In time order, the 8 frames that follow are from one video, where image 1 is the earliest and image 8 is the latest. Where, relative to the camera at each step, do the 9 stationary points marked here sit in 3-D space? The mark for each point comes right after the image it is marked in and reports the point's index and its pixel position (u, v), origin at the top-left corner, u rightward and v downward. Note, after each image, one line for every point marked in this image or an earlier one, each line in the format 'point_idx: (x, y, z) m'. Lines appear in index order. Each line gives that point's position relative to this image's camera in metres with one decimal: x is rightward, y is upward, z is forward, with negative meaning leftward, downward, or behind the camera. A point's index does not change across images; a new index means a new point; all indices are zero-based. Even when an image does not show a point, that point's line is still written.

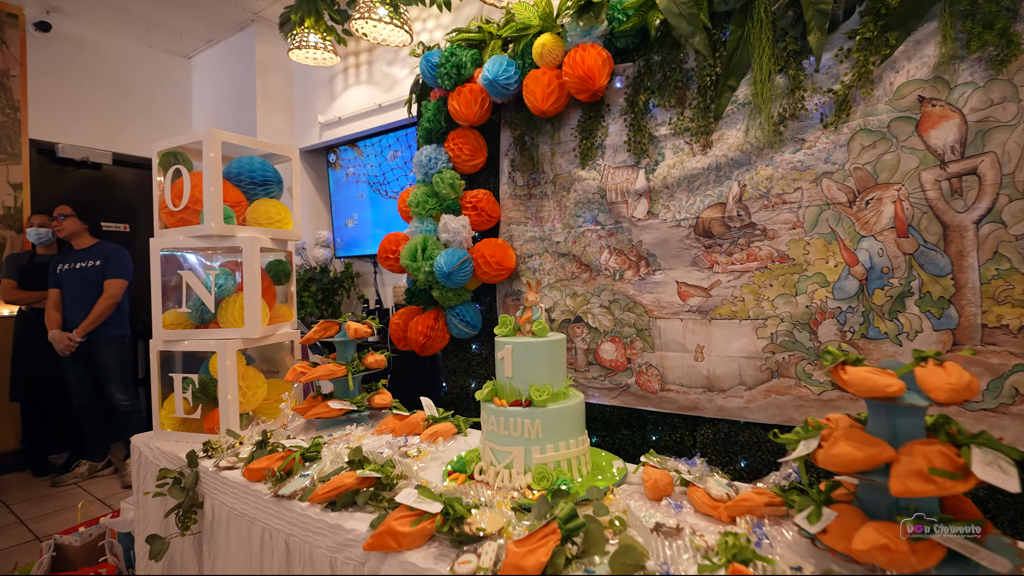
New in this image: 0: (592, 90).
0: (+0.3, +0.9, +2.3) m
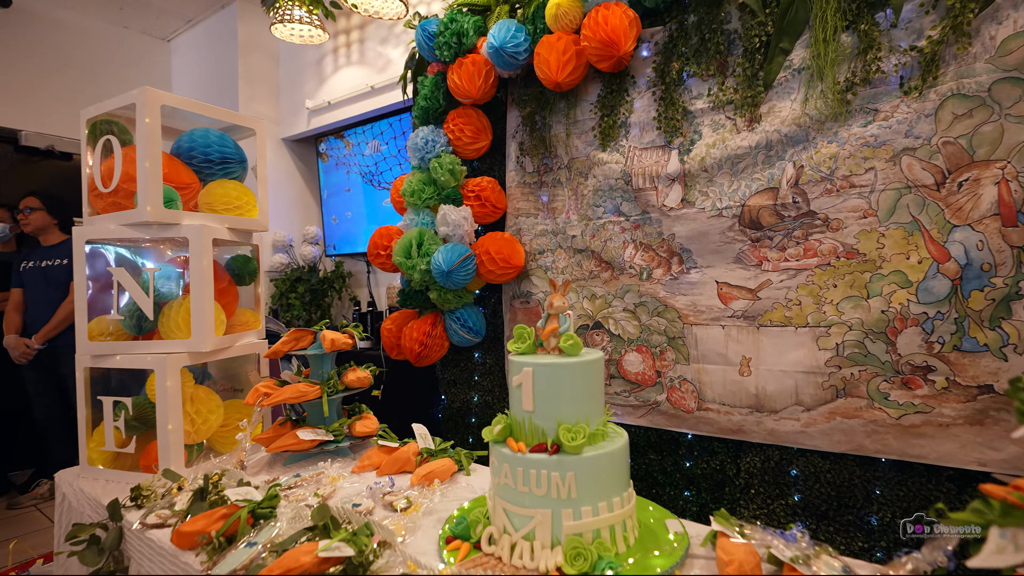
0: (+0.4, +0.9, +2.0) m
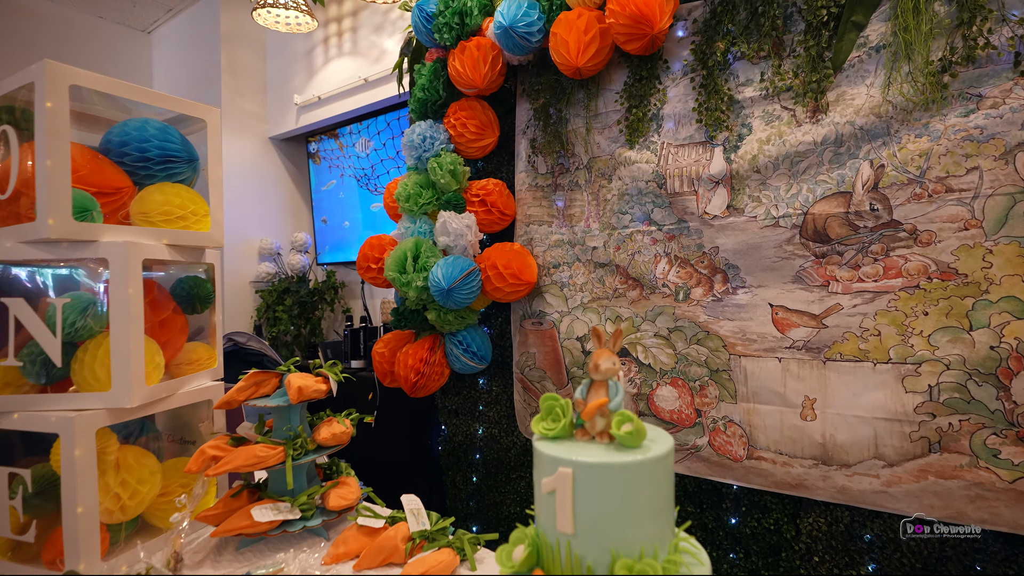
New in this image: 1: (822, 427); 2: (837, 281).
0: (+0.4, +0.8, +1.6) m
1: (+0.9, -0.4, +1.5) m
2: (+0.9, 0.0, +1.5) m
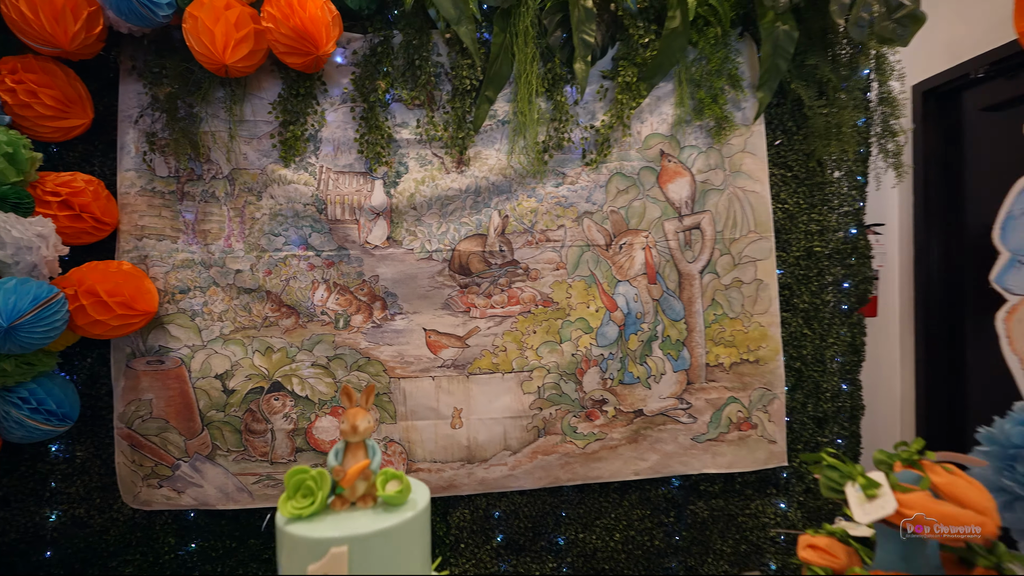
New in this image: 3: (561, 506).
0: (-0.6, +0.7, +1.6) m
1: (-0.1, -0.5, +1.7) m
2: (-0.1, -0.1, +1.8) m
3: (+0.2, -0.8, +1.9) m
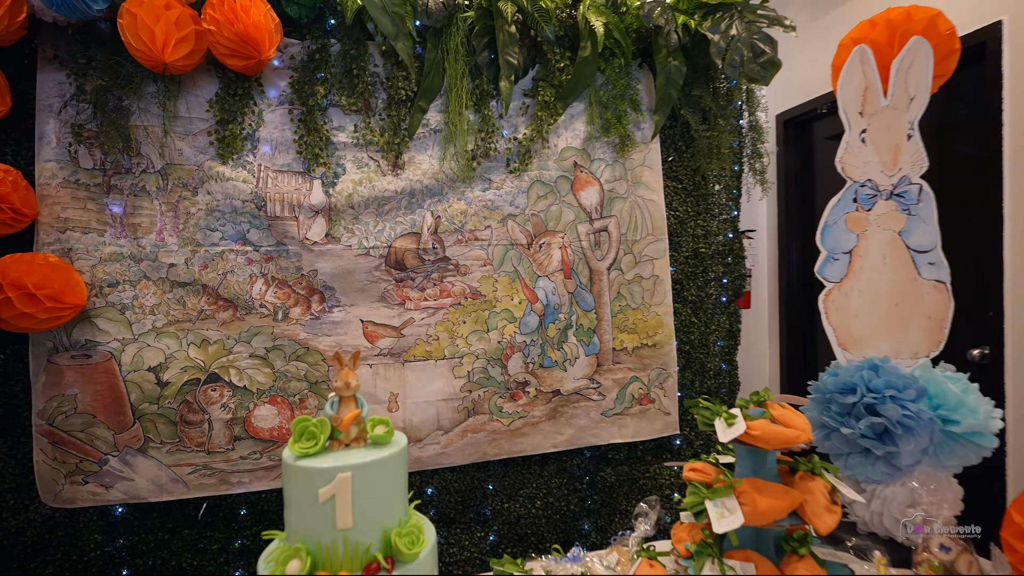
0: (-0.8, +0.7, +1.6) m
1: (-0.4, -0.5, +1.9) m
2: (-0.4, 0.0, +1.9) m
3: (-0.1, -0.7, +2.0) m
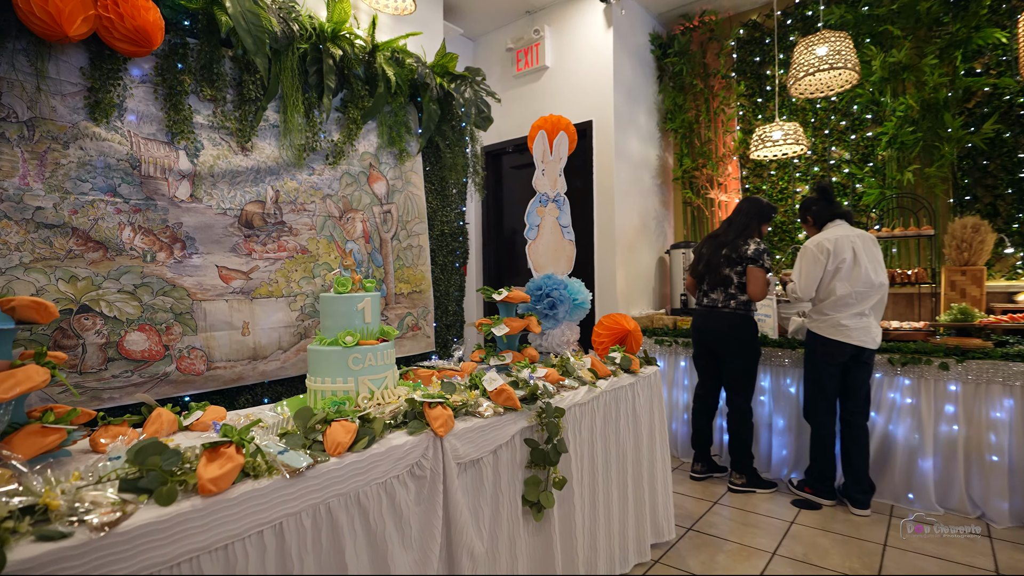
0: (-1.4, +0.9, +2.0) m
1: (-1.2, -0.2, +2.5) m
2: (-1.2, +0.2, +2.5) m
3: (-1.1, -0.5, +2.8) m
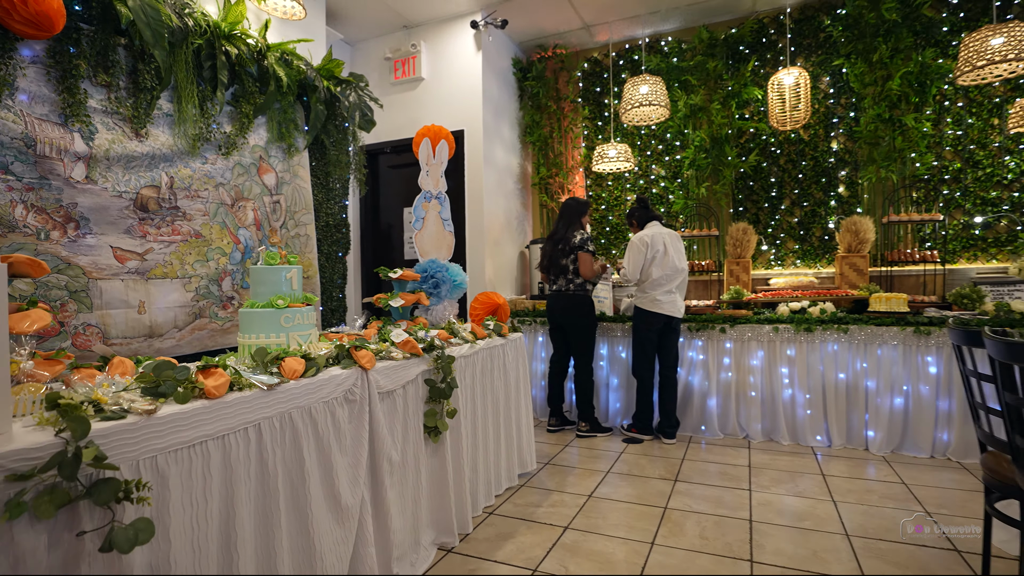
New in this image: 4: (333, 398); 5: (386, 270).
0: (-1.9, +1.0, +2.1) m
1: (-1.8, -0.1, +2.6) m
2: (-1.8, +0.3, +2.6) m
3: (-1.7, -0.4, +2.9) m
4: (-0.5, -0.3, +1.6) m
5: (-0.7, +0.1, +2.7) m
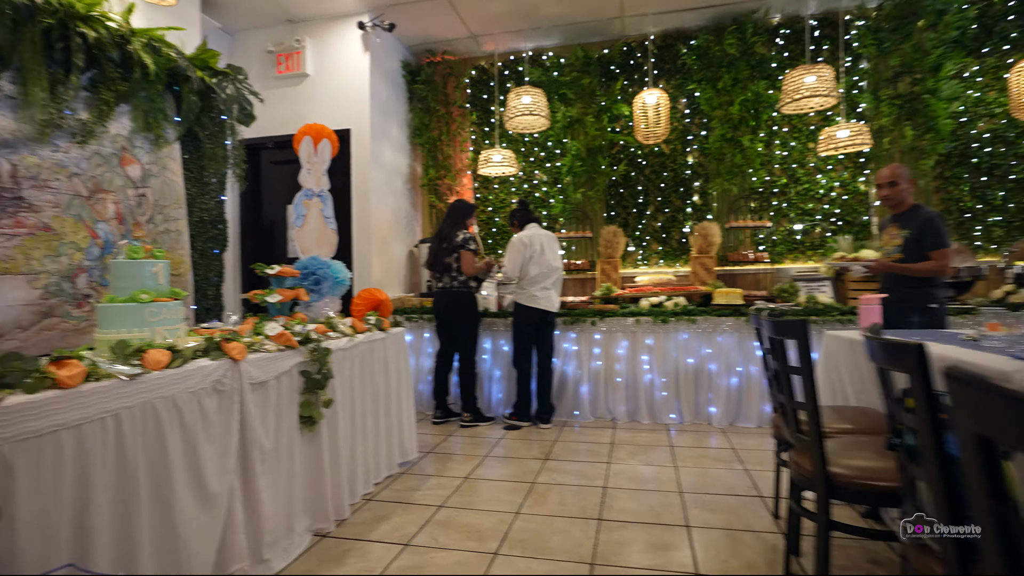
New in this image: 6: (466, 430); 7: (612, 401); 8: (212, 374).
0: (-2.4, +1.0, +1.9) m
1: (-2.4, -0.1, +2.4) m
2: (-2.4, +0.3, +2.4) m
3: (-2.3, -0.4, +2.7) m
4: (-1.0, -0.3, +1.7) m
5: (-1.3, +0.1, +2.7) m
6: (-0.3, -1.0, +3.7) m
7: (+0.7, -0.8, +3.8) m
8: (-1.0, -0.3, +1.7) m
